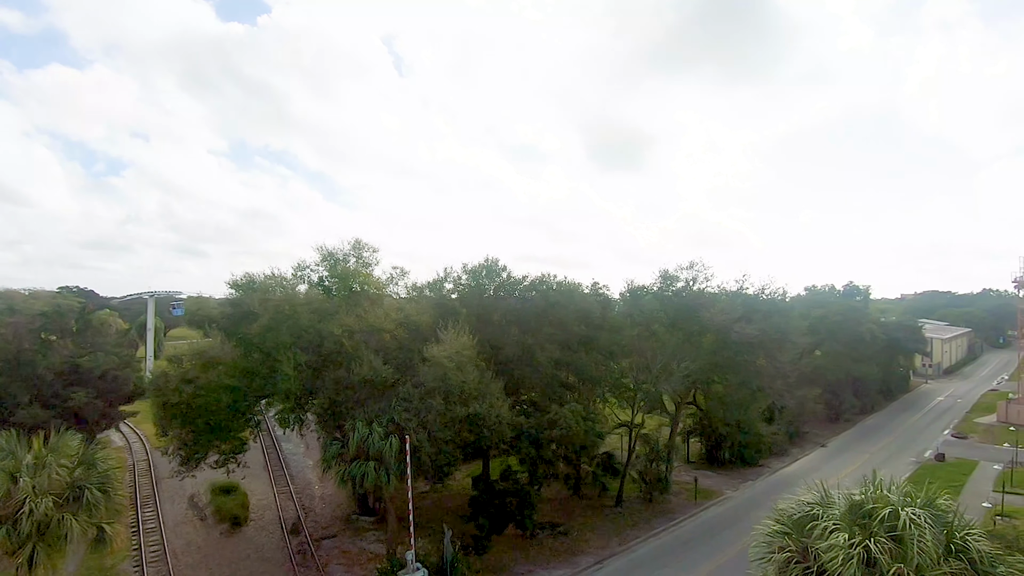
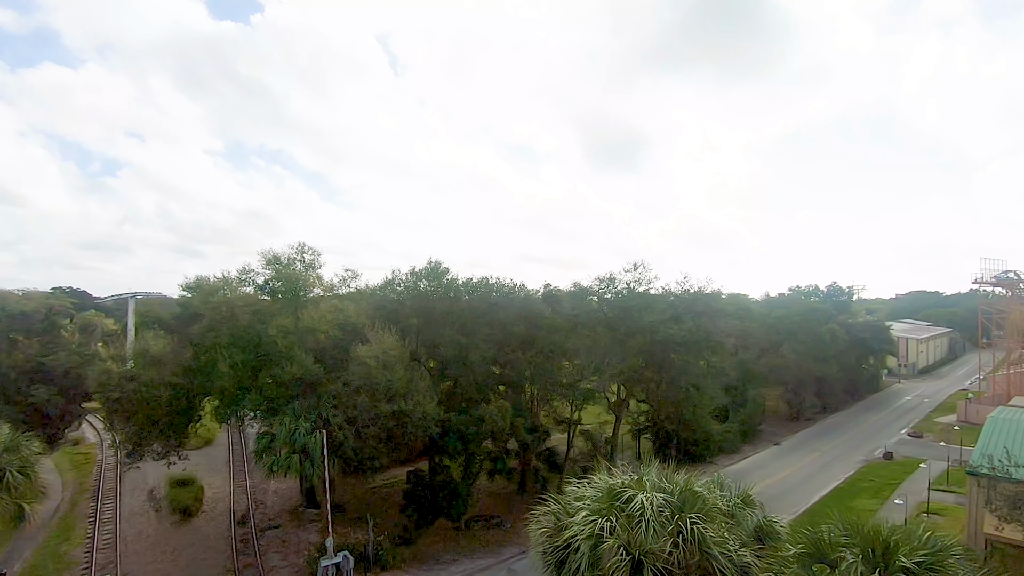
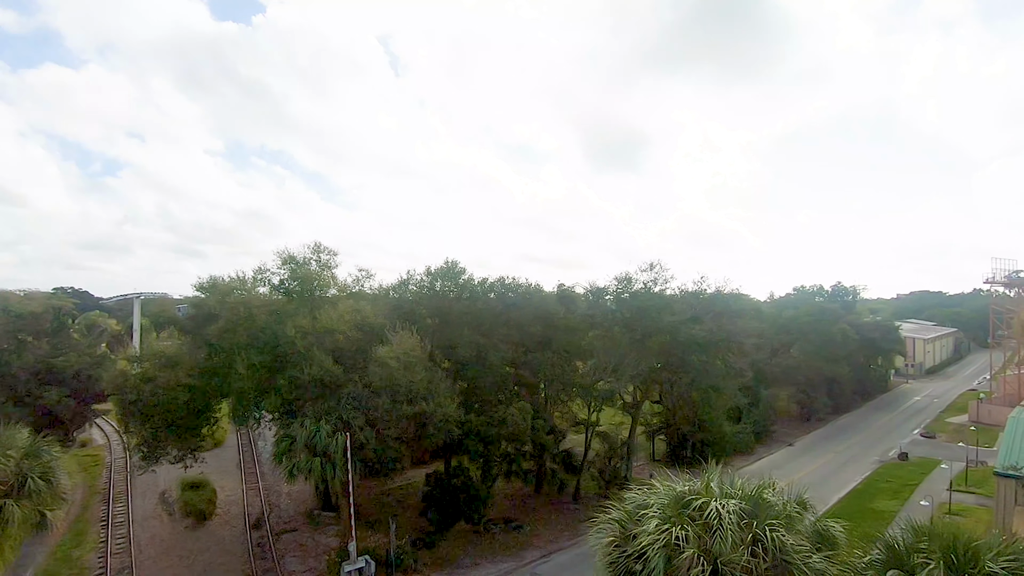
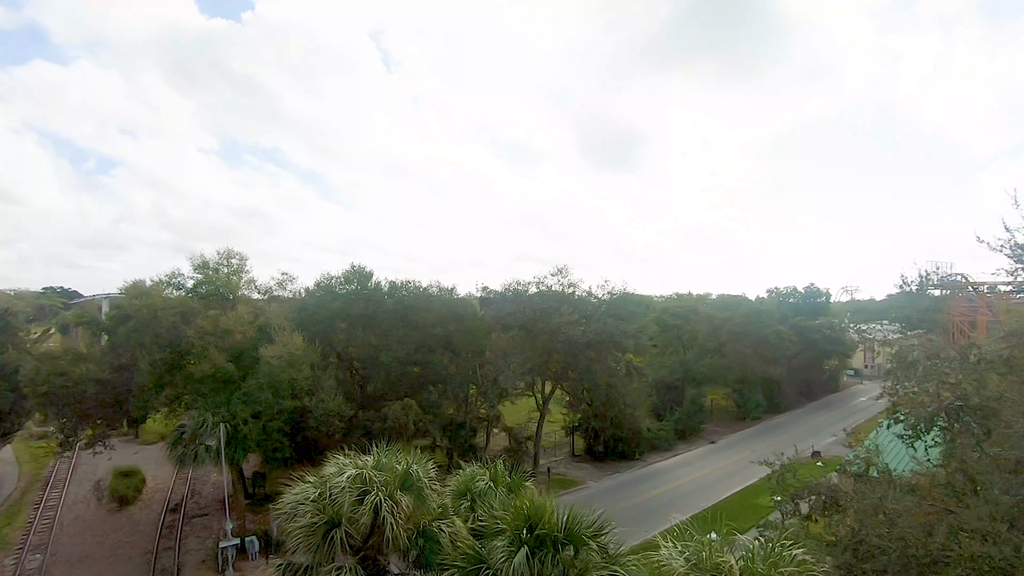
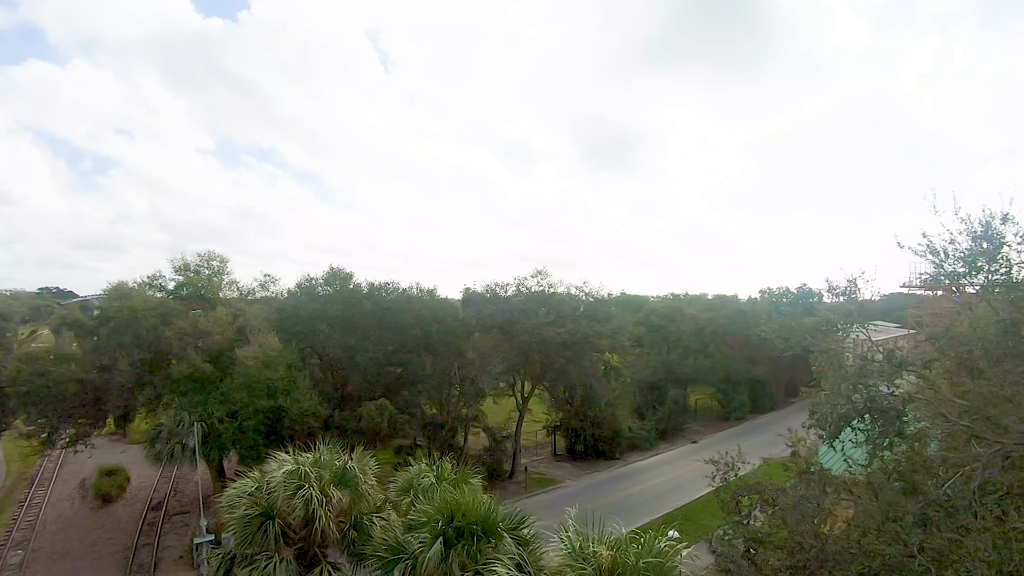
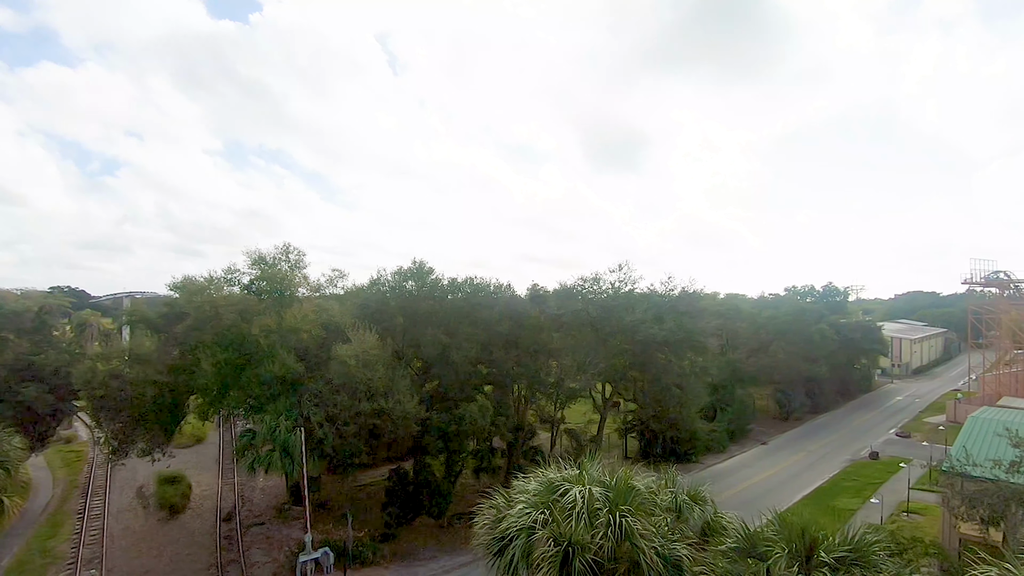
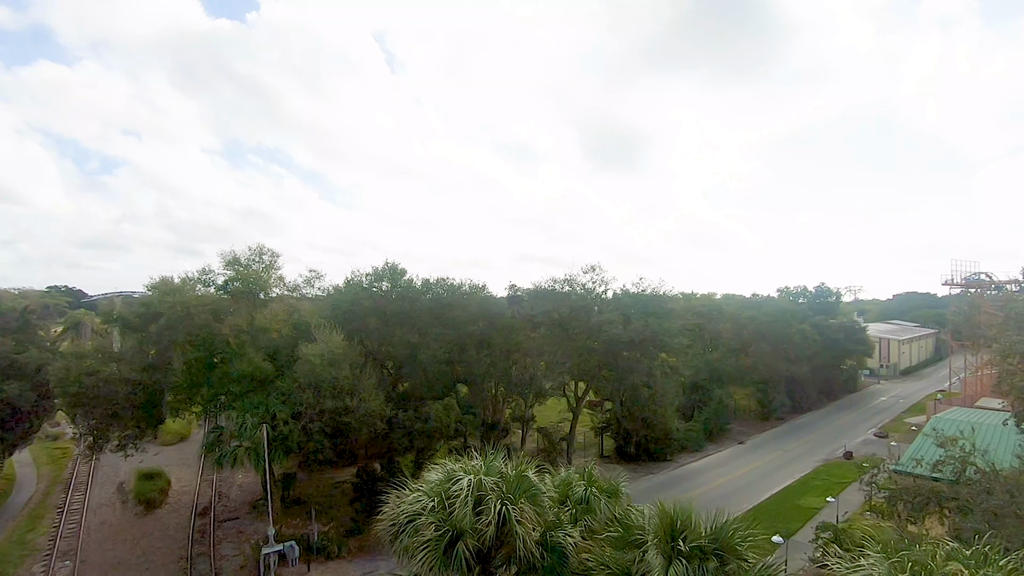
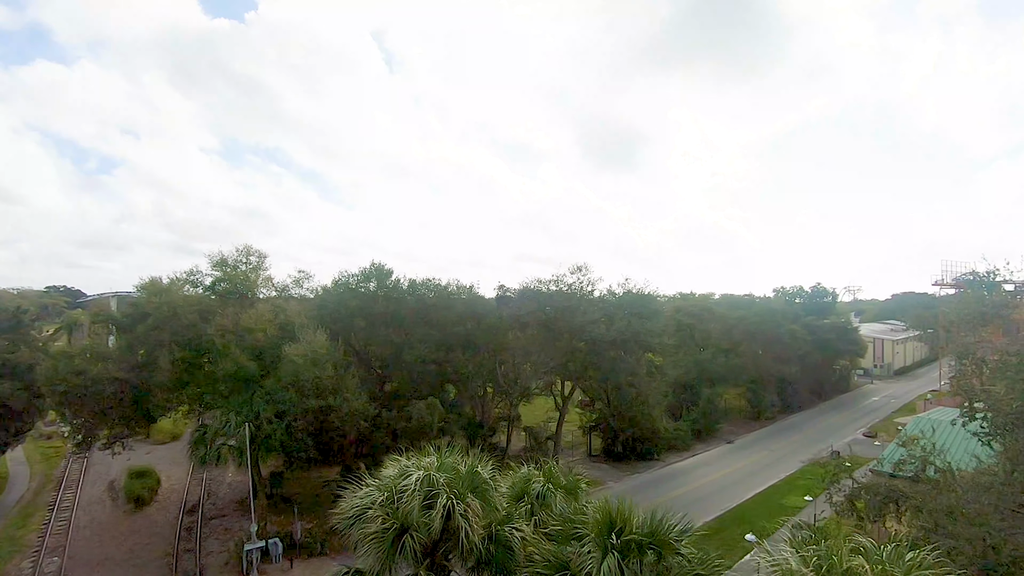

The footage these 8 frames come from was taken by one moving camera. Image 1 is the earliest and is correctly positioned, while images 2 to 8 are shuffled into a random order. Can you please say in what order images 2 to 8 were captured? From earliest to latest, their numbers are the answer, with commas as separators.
3, 2, 6, 7, 8, 4, 5
